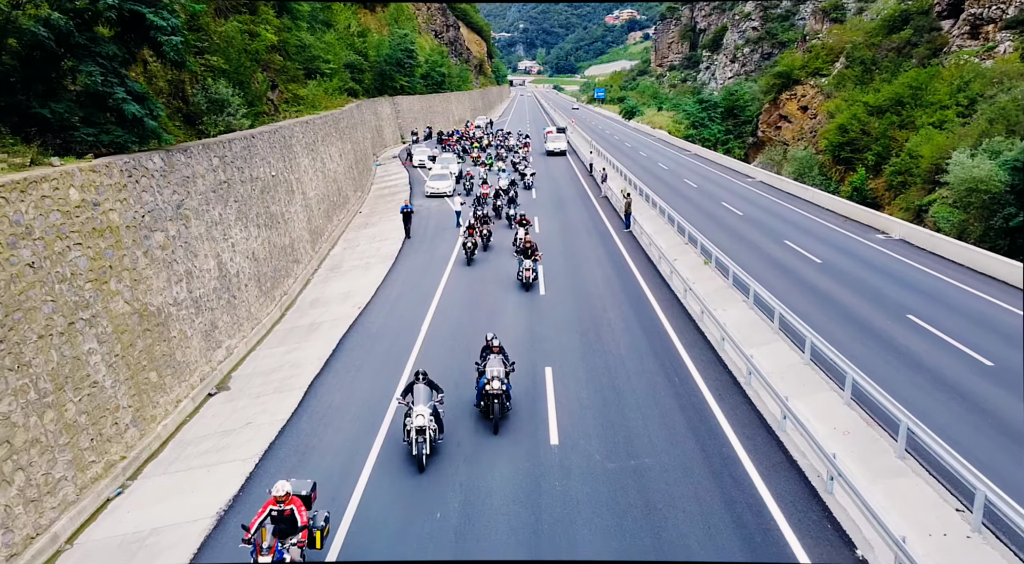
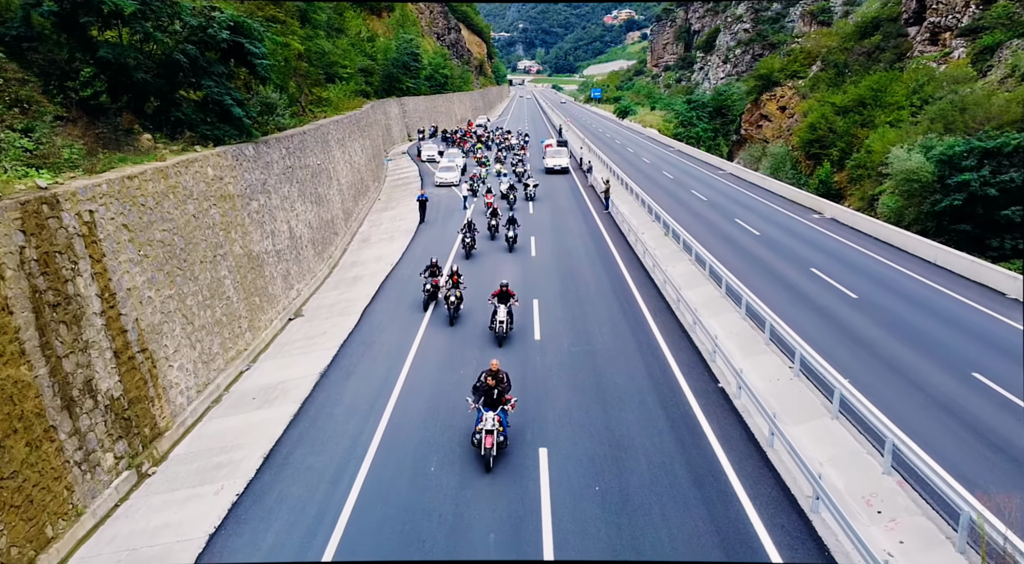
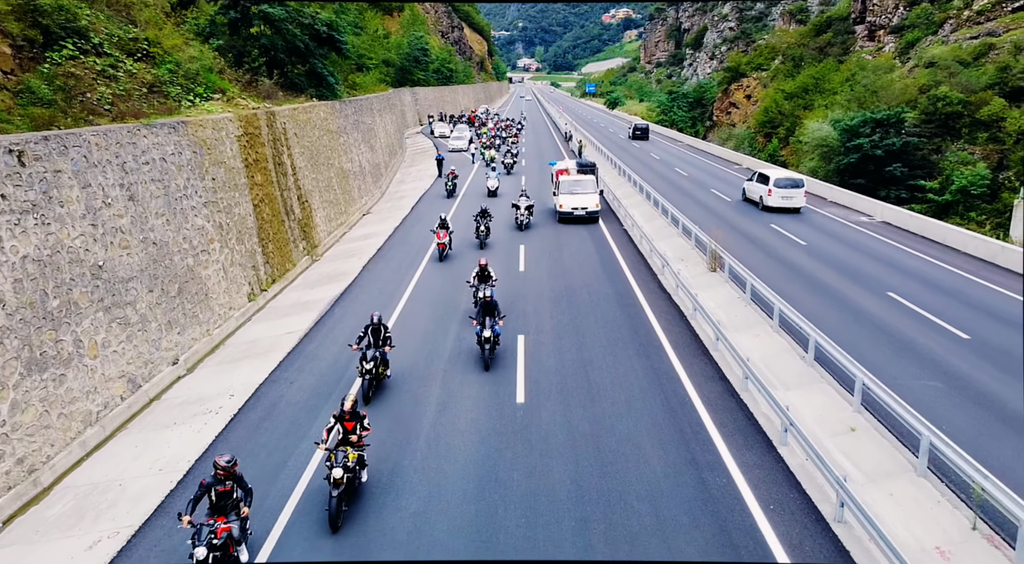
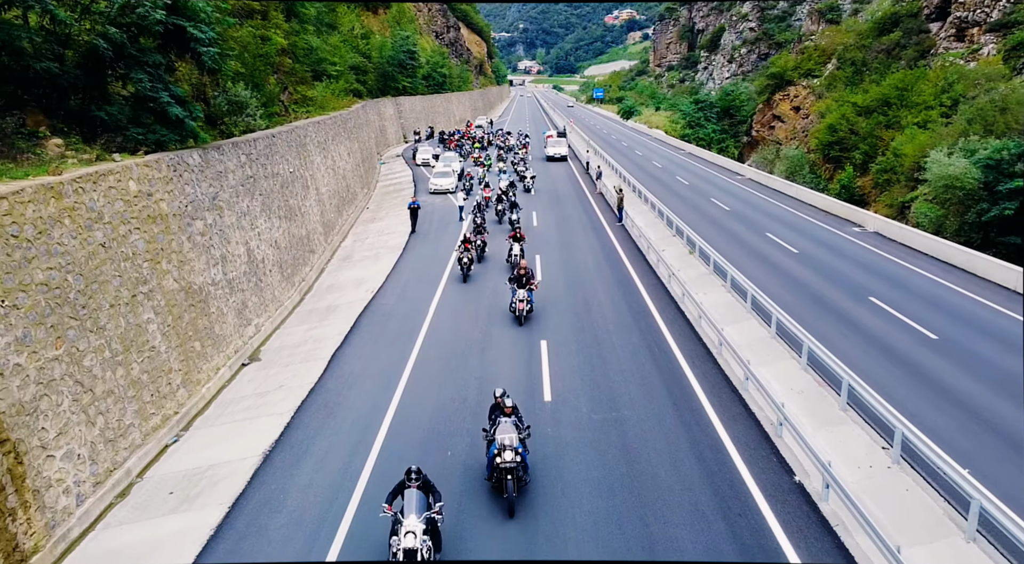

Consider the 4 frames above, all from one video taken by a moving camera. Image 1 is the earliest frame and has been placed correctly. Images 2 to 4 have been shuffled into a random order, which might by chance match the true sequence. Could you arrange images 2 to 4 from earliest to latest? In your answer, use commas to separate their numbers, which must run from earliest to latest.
4, 2, 3
